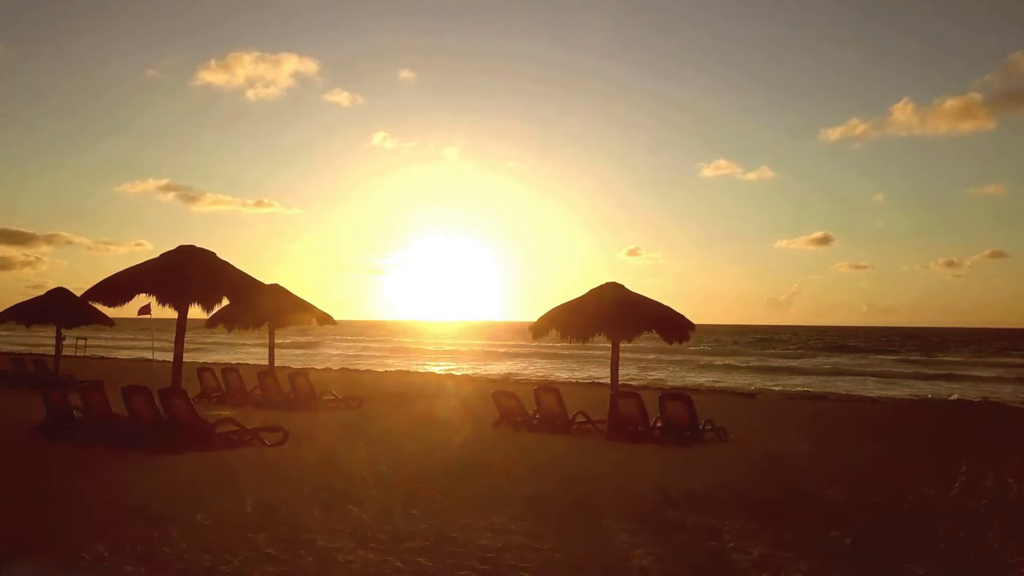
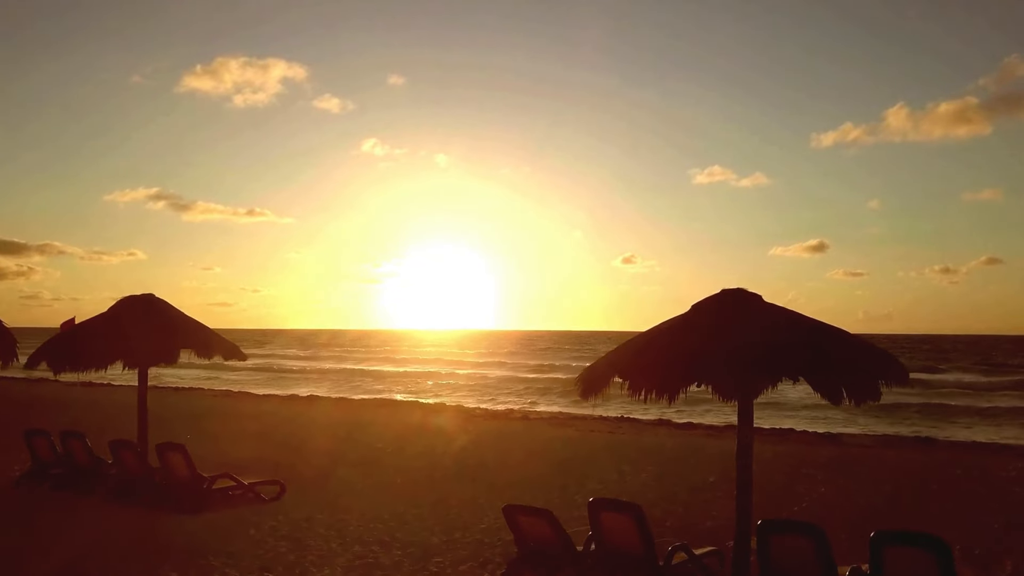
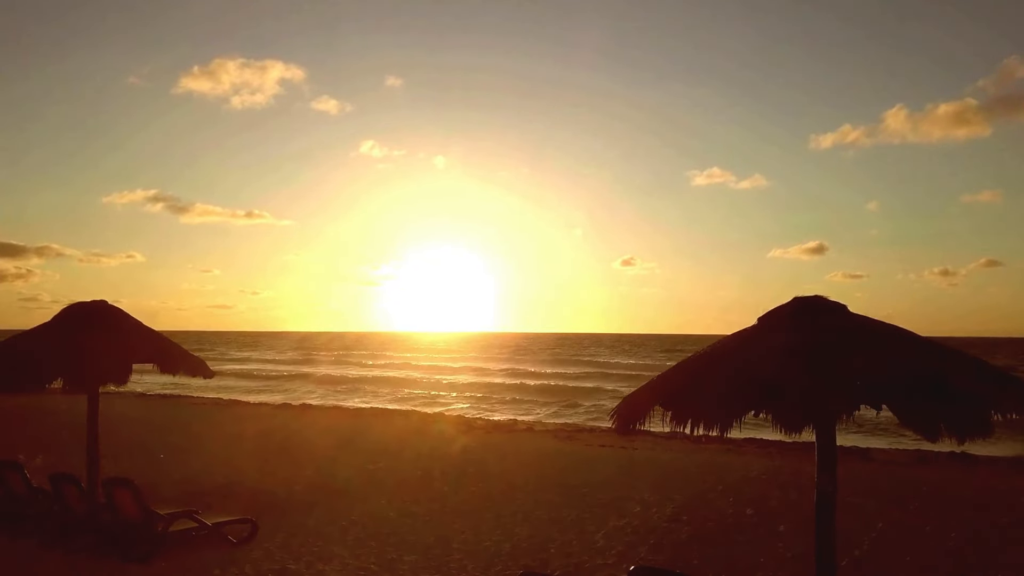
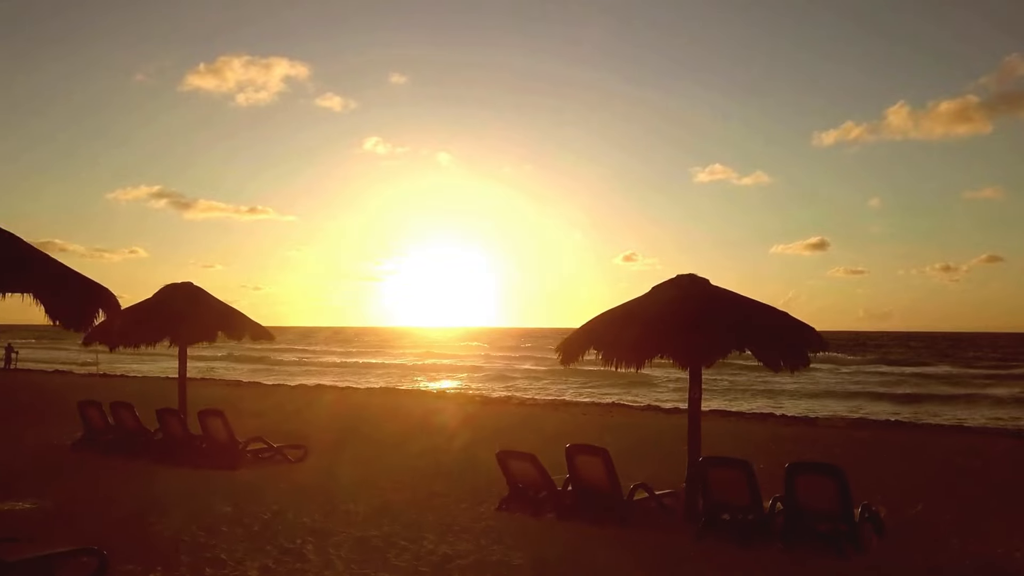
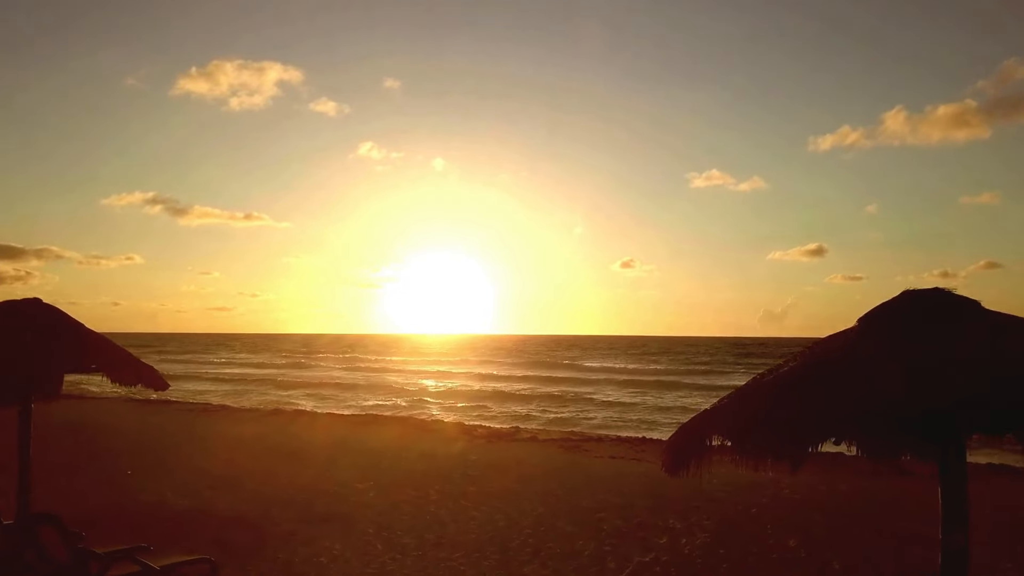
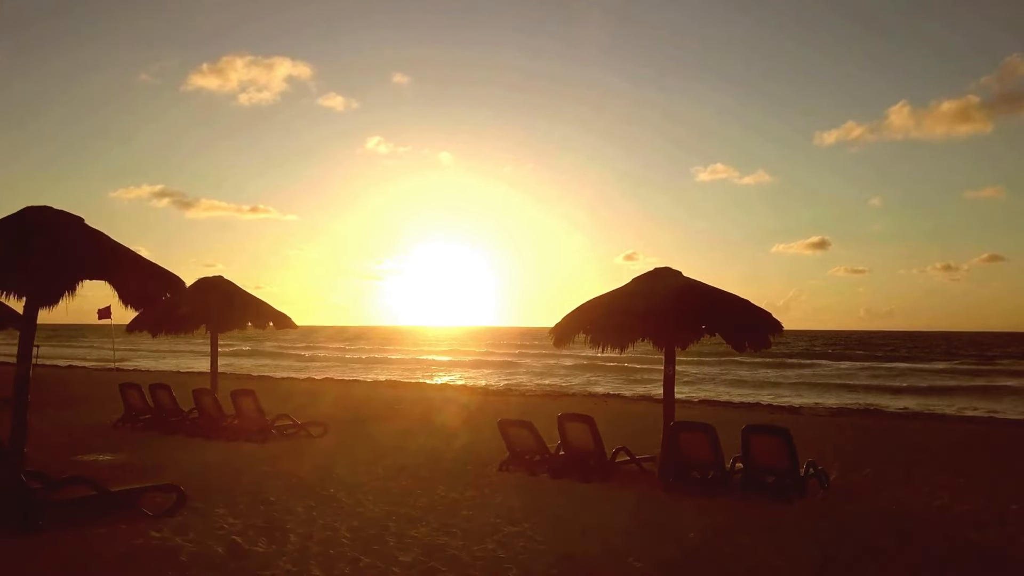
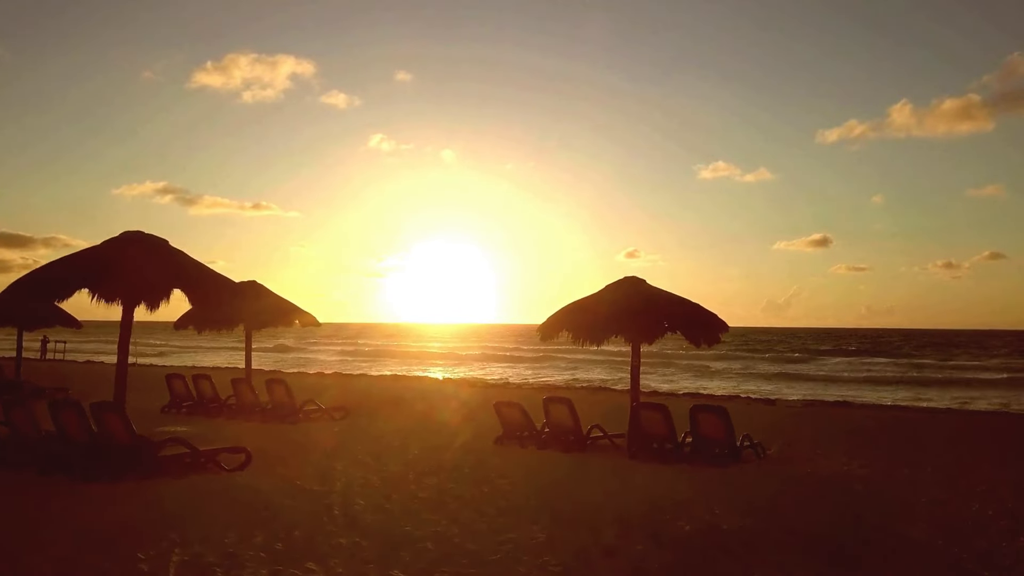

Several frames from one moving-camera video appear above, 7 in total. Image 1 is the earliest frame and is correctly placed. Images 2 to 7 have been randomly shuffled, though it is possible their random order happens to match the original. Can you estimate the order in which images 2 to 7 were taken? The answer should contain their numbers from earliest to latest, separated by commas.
7, 6, 4, 2, 3, 5
